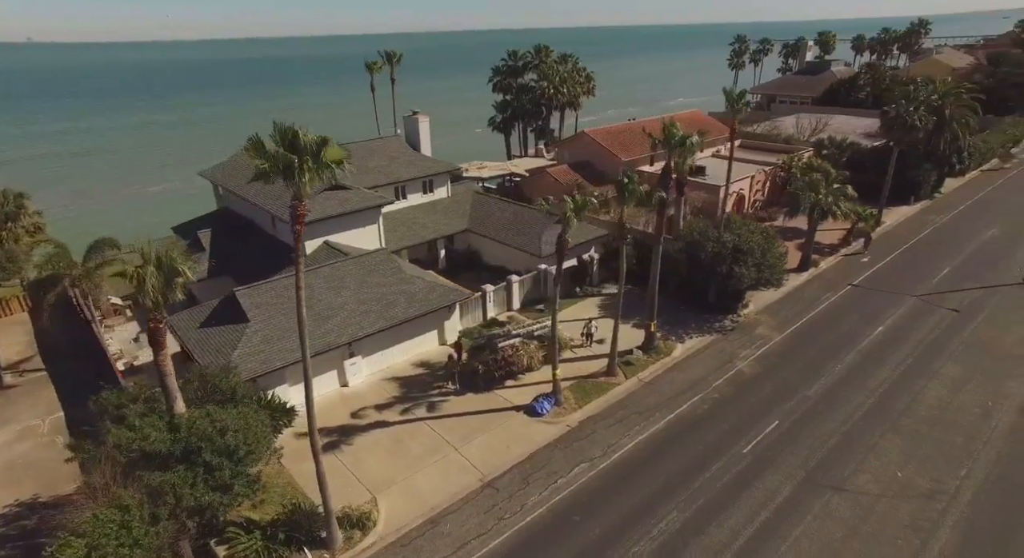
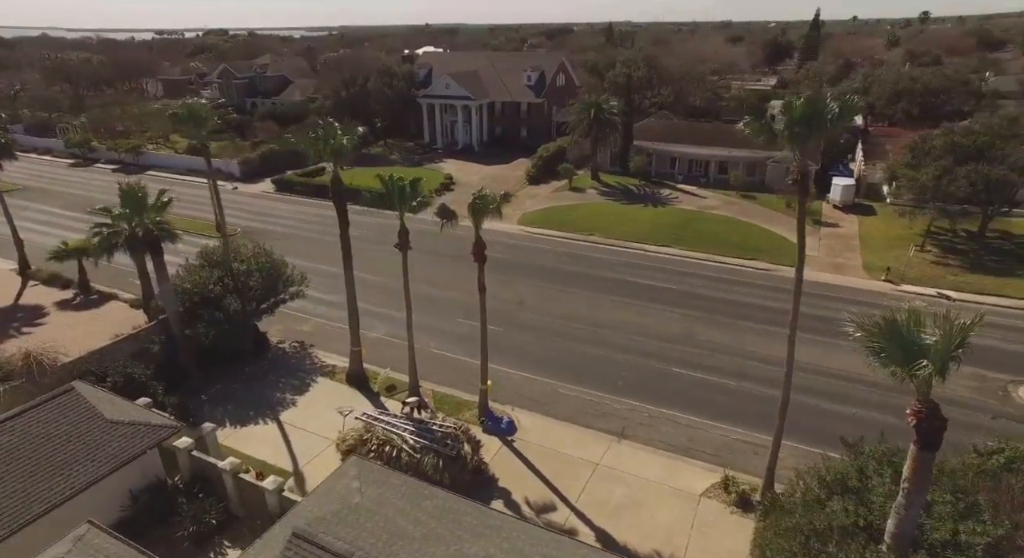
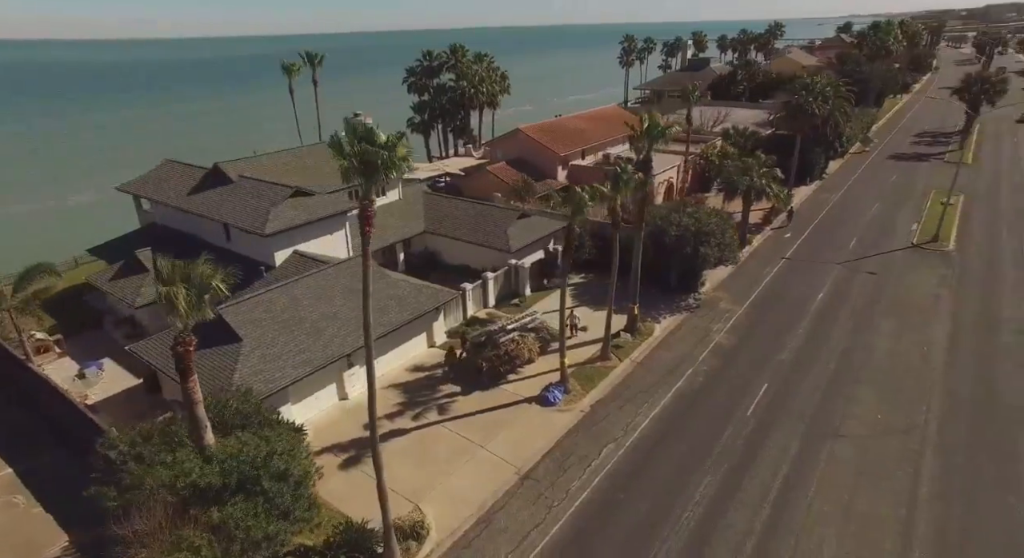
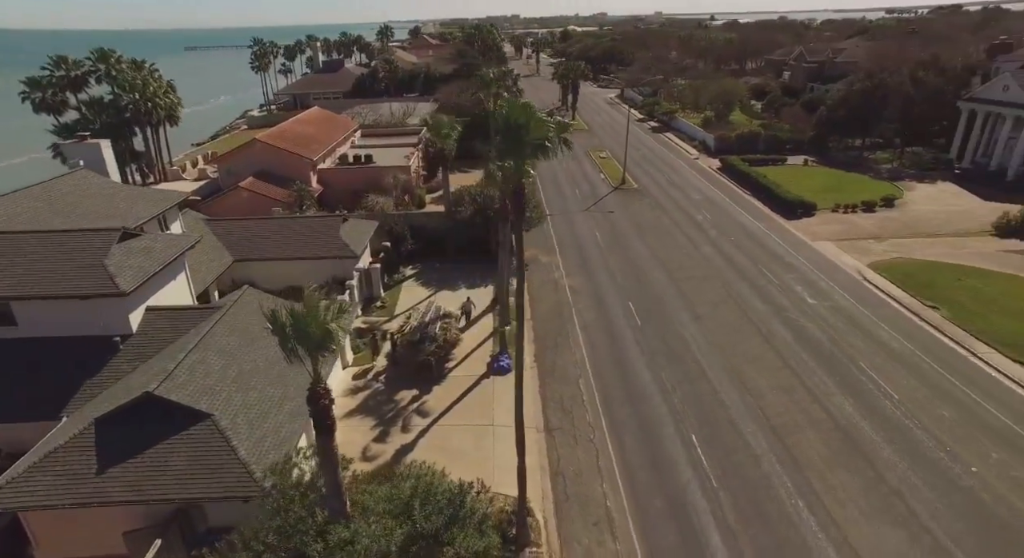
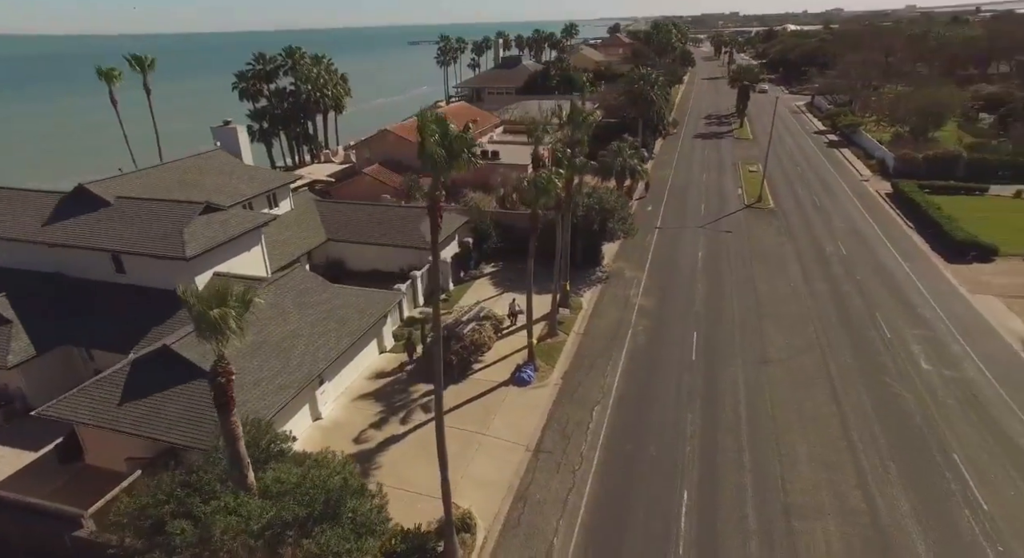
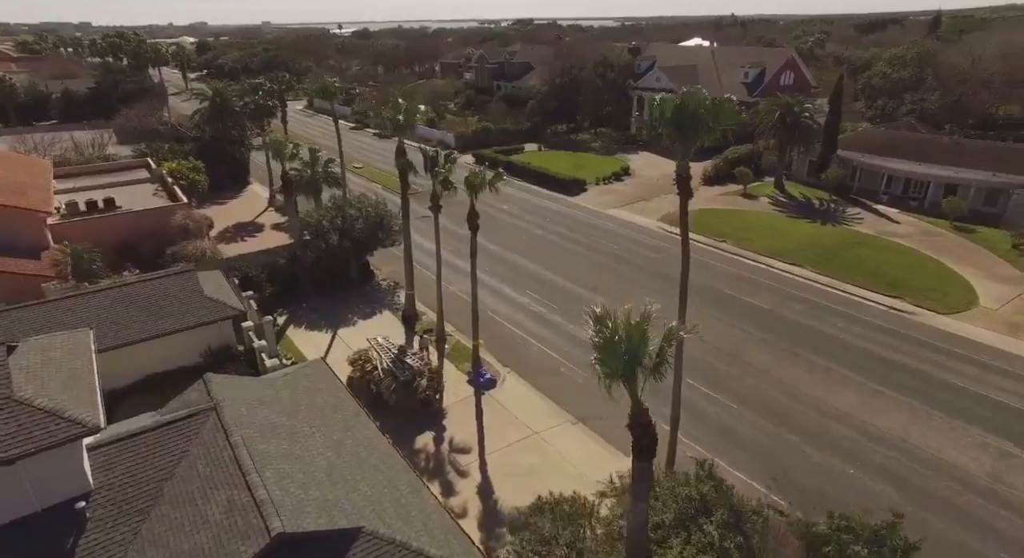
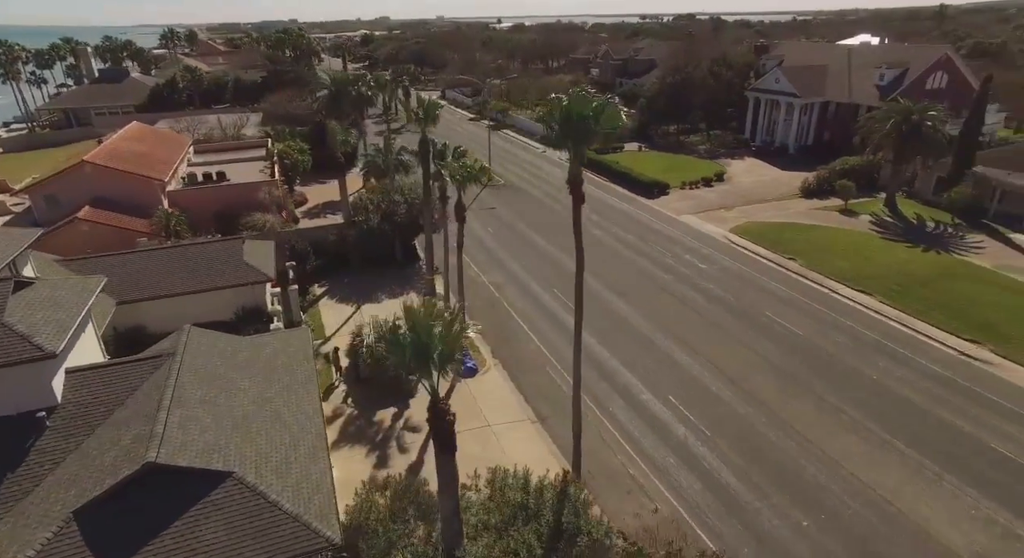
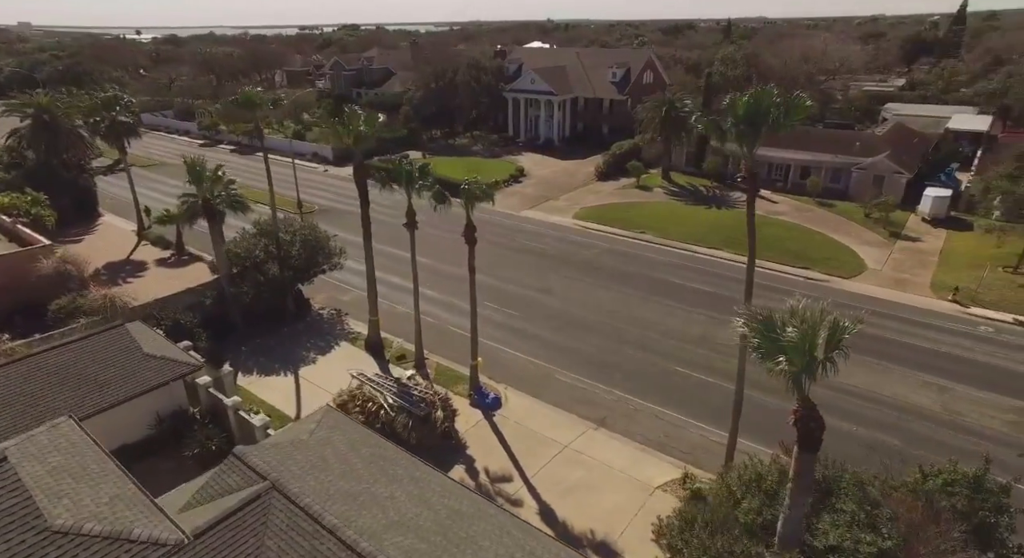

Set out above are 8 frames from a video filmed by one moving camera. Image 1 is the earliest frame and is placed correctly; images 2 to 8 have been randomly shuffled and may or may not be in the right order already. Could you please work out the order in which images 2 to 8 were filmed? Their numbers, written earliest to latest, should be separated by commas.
3, 5, 4, 7, 6, 8, 2
